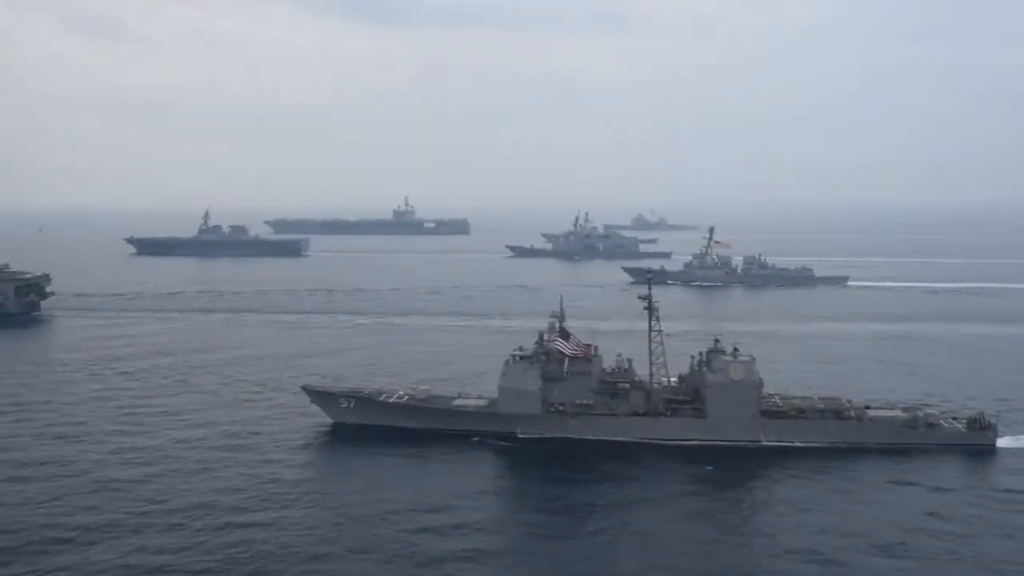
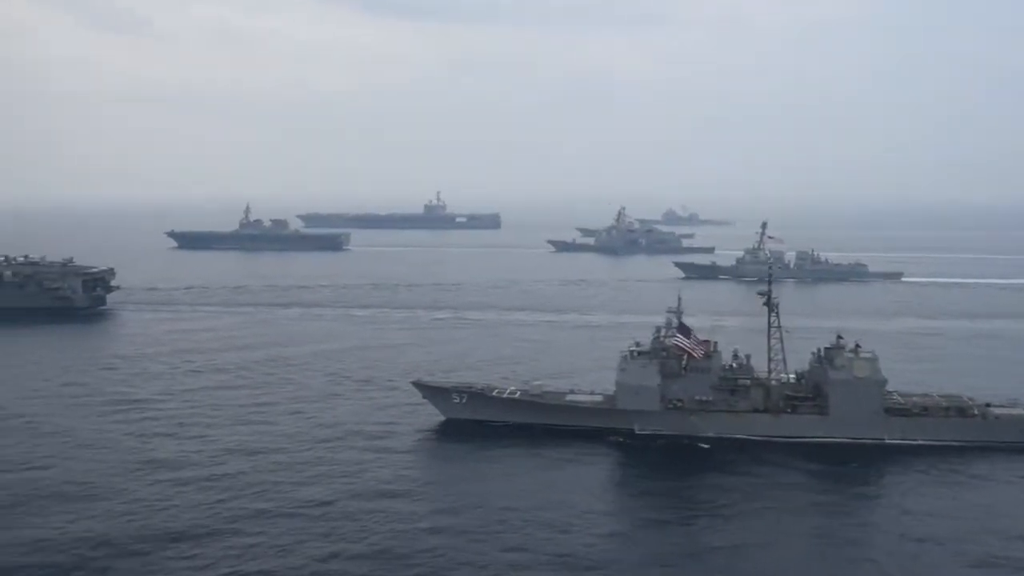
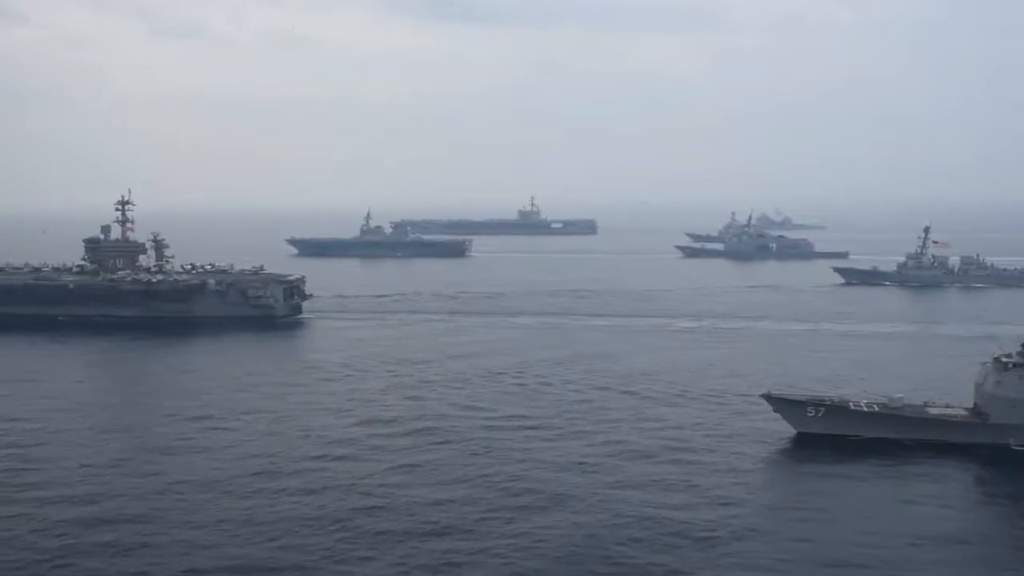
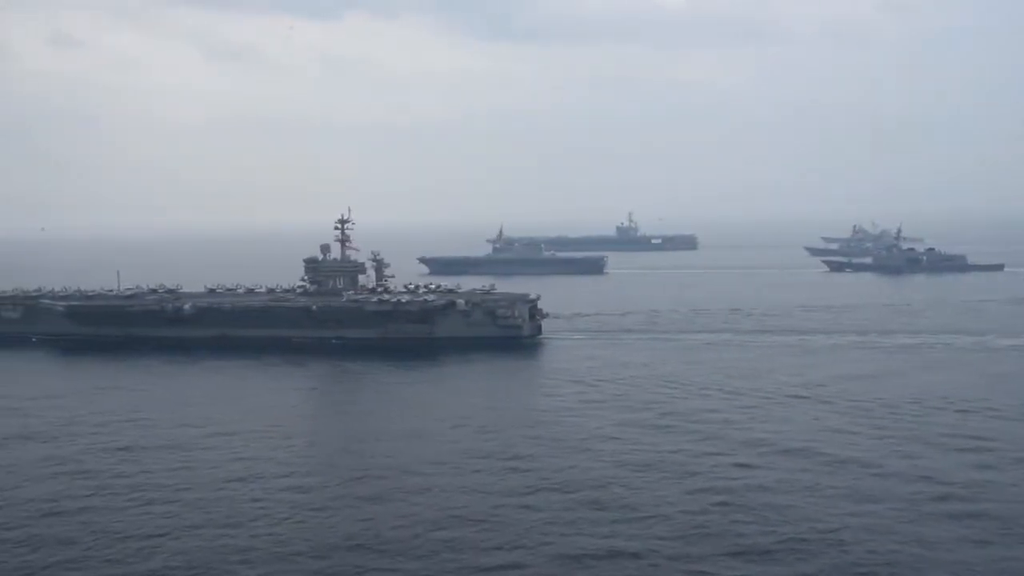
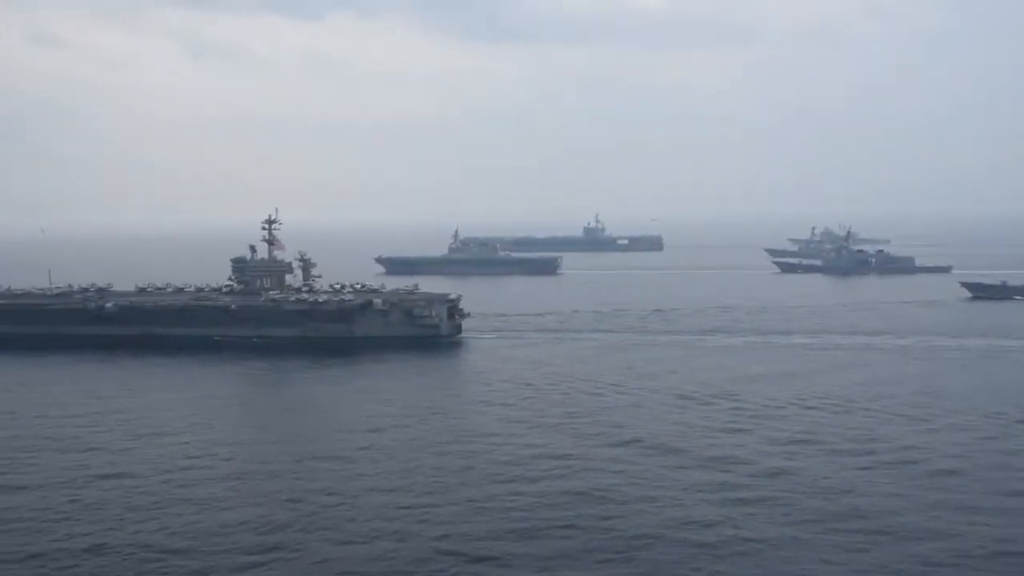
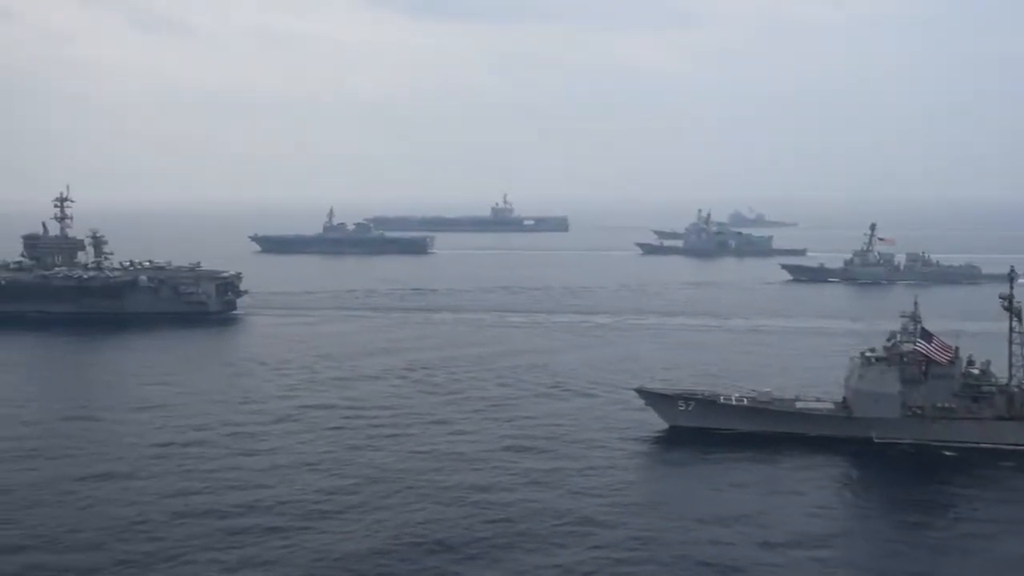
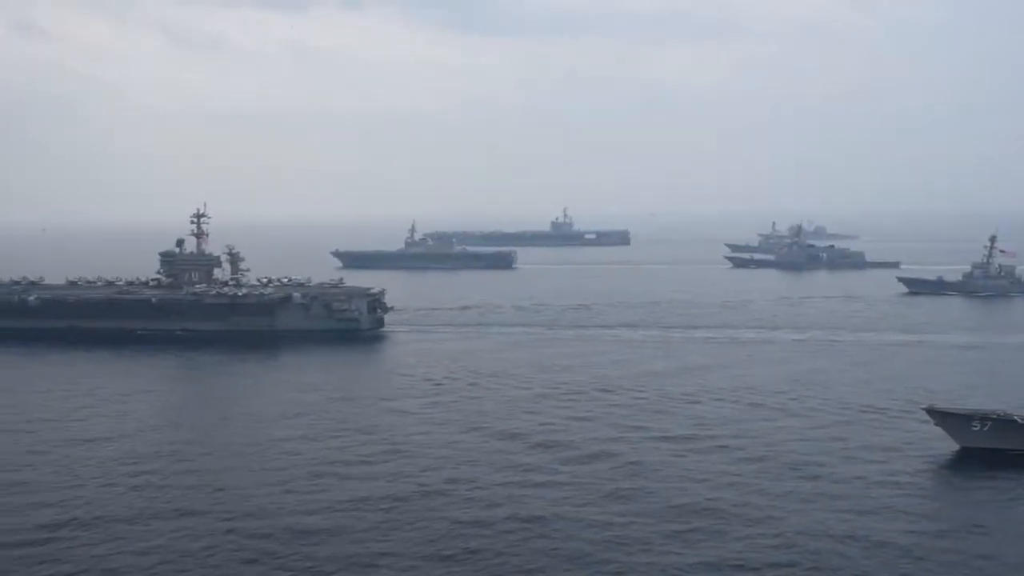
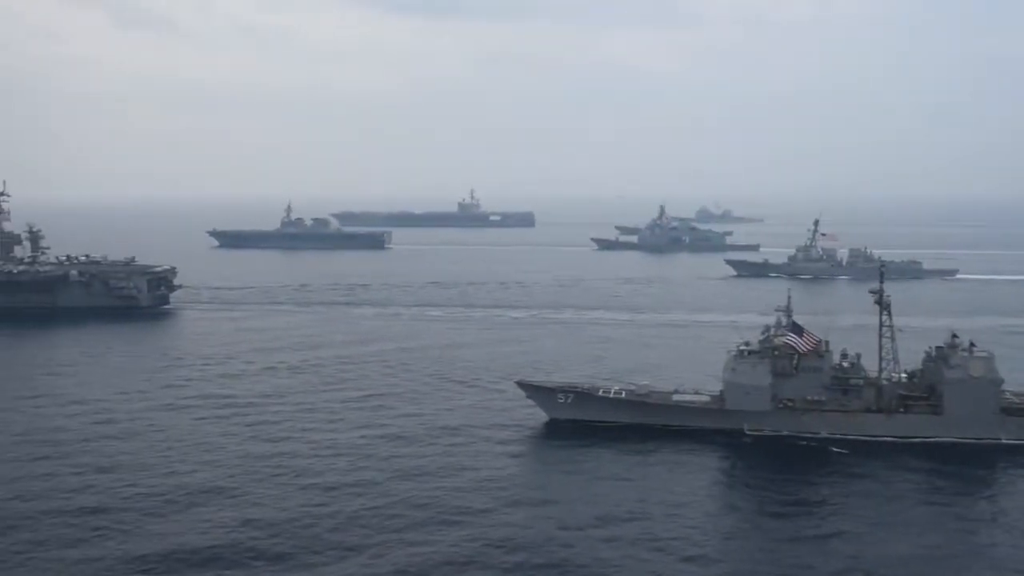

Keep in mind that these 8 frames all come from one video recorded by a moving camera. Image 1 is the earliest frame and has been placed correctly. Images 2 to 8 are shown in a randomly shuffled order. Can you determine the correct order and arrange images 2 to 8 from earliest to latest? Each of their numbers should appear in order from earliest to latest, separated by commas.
2, 8, 6, 3, 7, 5, 4
